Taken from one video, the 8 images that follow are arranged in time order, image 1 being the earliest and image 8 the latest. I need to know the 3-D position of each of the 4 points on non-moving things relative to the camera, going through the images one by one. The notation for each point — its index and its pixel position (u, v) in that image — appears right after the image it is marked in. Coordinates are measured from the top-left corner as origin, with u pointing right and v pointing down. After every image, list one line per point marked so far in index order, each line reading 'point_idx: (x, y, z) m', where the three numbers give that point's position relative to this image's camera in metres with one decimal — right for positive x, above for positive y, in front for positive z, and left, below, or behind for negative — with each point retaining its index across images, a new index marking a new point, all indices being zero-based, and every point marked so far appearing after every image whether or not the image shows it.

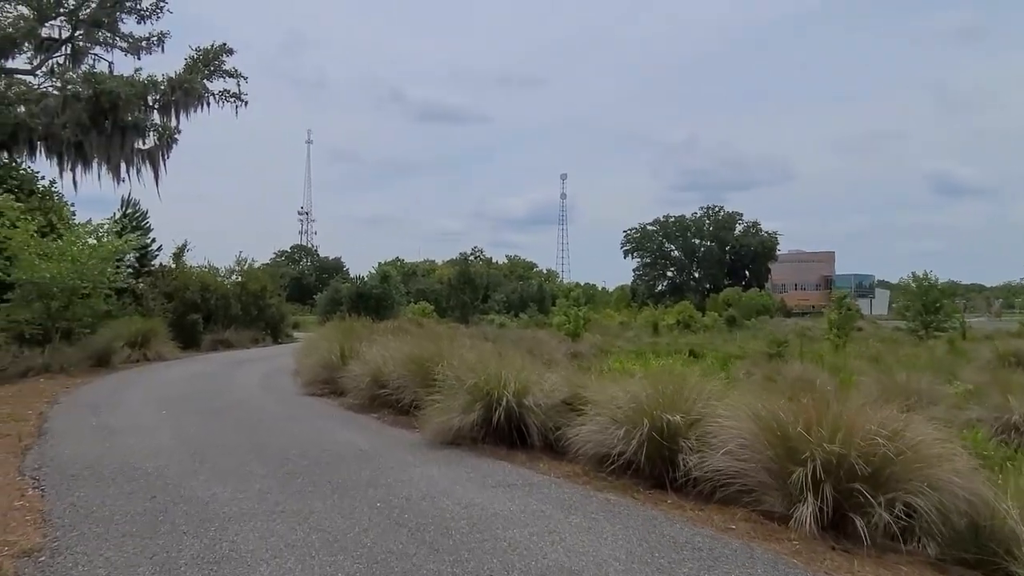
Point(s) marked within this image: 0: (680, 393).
0: (+1.3, -0.8, +5.8) m
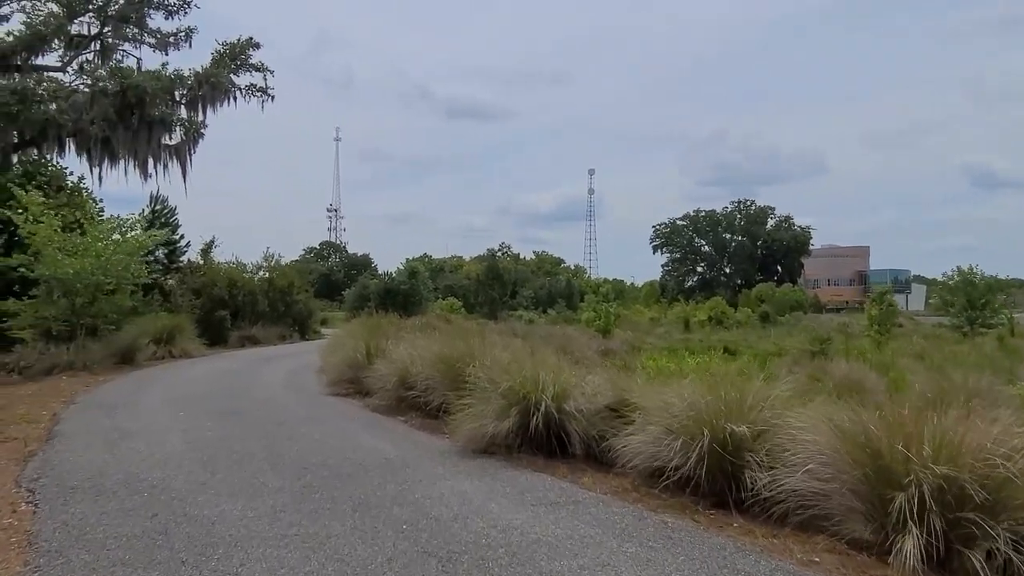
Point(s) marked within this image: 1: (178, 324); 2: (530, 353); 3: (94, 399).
0: (+1.6, -0.8, +5.2) m
1: (-9.1, -1.0, +19.8) m
2: (+0.2, -0.8, +9.3) m
3: (-5.7, -1.5, +10.0) m
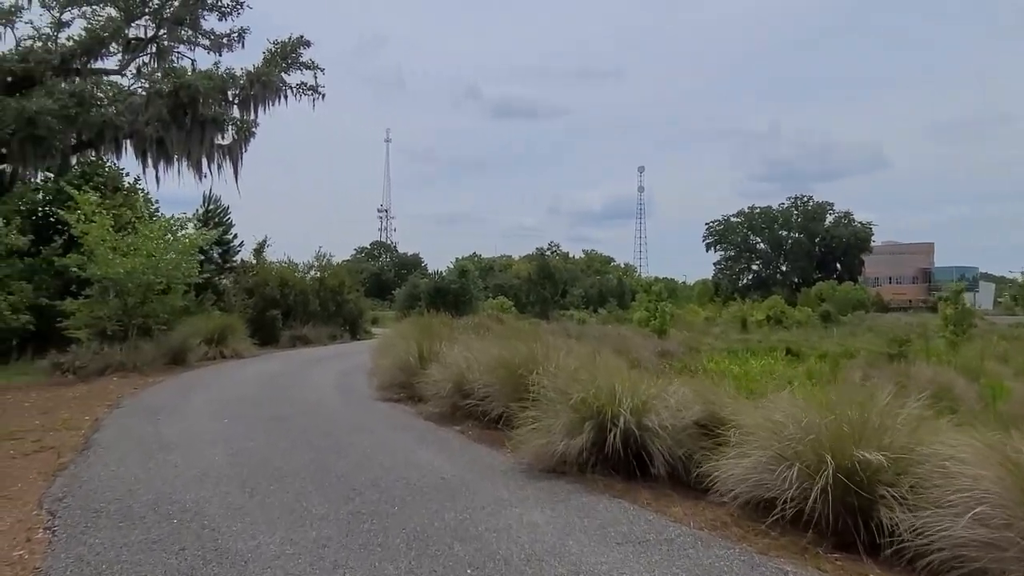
0: (+2.1, -0.8, +4.3) m
1: (-7.6, -1.0, +19.6) m
2: (+1.0, -0.8, +8.5) m
3: (-4.9, -1.5, +9.6) m
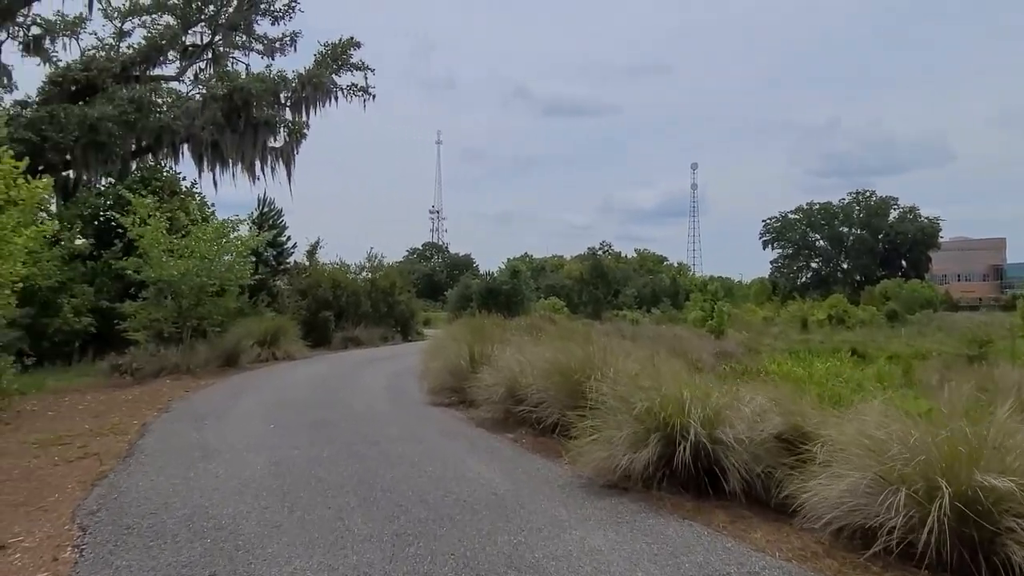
0: (+2.4, -0.8, +3.7) m
1: (-6.2, -1.0, +19.6) m
2: (+1.6, -0.8, +8.0) m
3: (-4.2, -1.5, +9.5) m
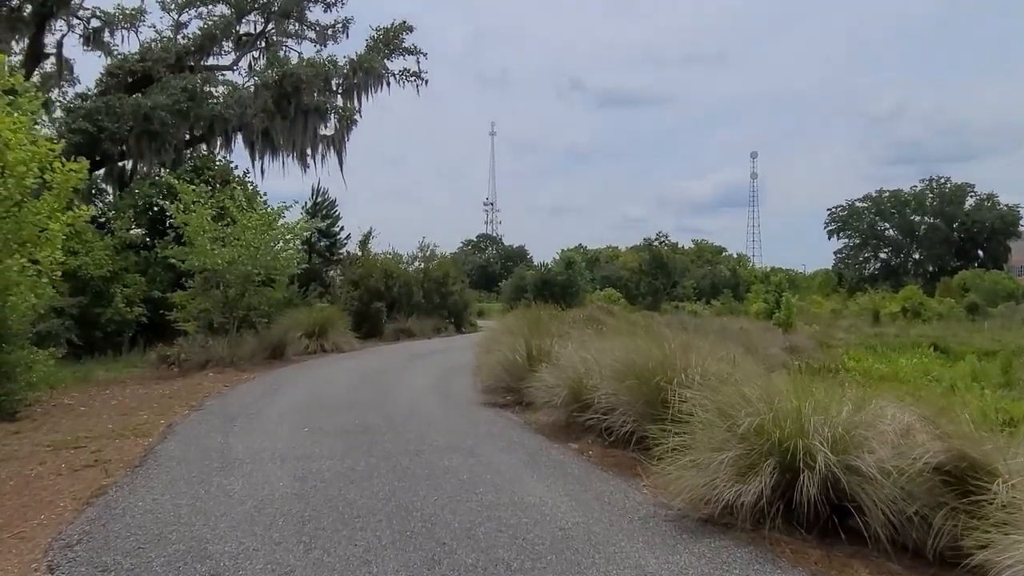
0: (+2.7, -0.7, +2.4) m
1: (-4.7, -0.7, +19.0) m
2: (+2.2, -0.7, +6.8) m
3: (-3.5, -1.4, +8.7) m
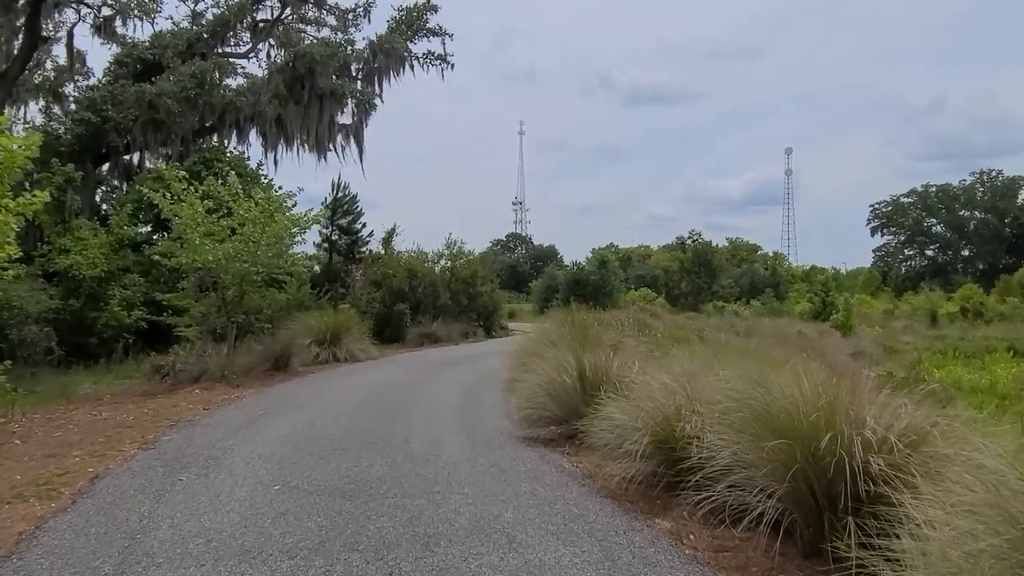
0: (+2.9, -0.7, +0.1) m
1: (-3.9, -0.8, +17.0) m
2: (+2.5, -0.7, +4.5) m
3: (-3.0, -1.4, +6.7) m
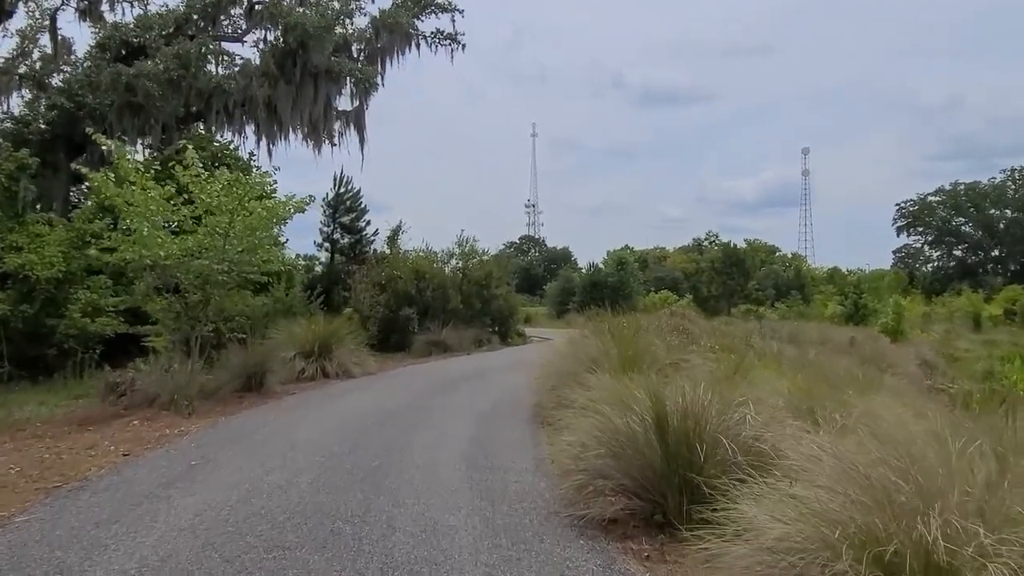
0: (+3.0, -0.6, -2.4) m
1: (-3.4, -0.8, +14.5) m
2: (+2.8, -0.6, +2.0) m
3: (-2.8, -1.4, +4.2) m
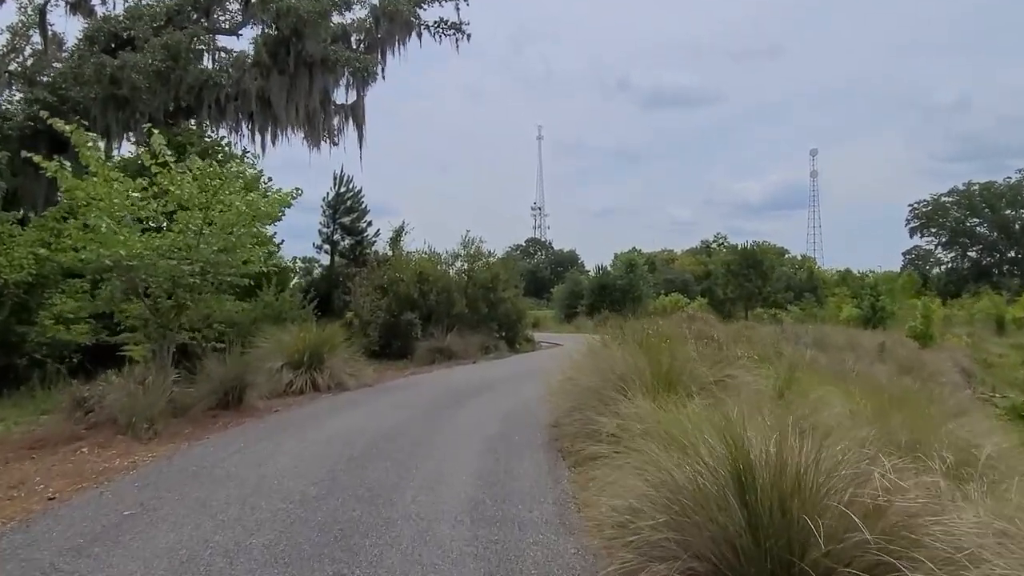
0: (+3.1, -0.6, -3.7) m
1: (-3.3, -0.9, +13.3) m
2: (+2.8, -0.6, +0.7) m
3: (-2.7, -1.4, +2.9) m
